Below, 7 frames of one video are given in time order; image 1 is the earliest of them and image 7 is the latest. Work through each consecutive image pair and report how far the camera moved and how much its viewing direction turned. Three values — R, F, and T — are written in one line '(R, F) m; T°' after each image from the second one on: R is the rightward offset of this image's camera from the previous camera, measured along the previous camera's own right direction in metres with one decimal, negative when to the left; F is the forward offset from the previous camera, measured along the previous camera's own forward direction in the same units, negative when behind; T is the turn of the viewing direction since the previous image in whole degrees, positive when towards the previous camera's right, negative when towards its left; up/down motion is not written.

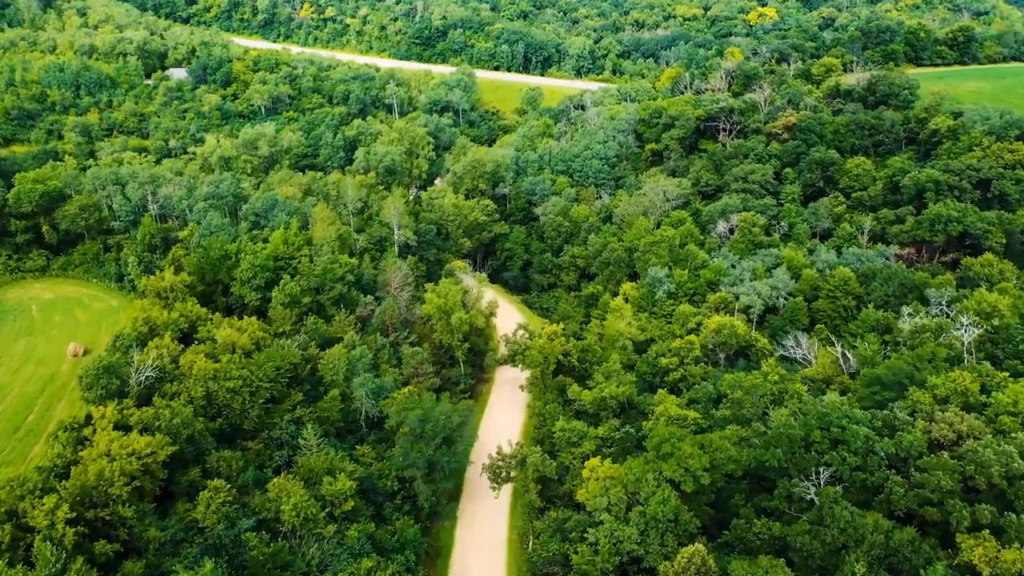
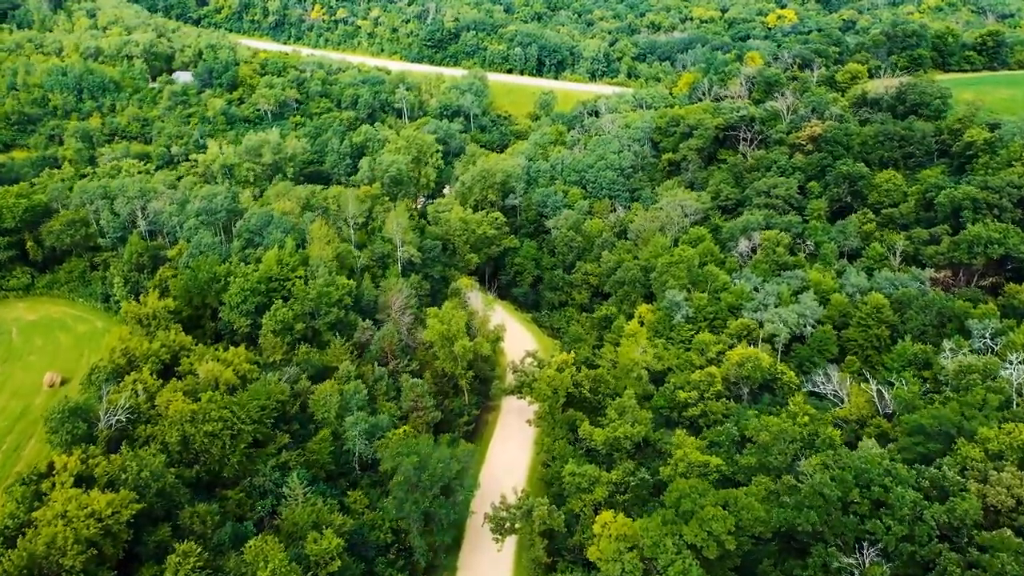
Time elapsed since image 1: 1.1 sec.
(+0.4, +4.3) m; -1°
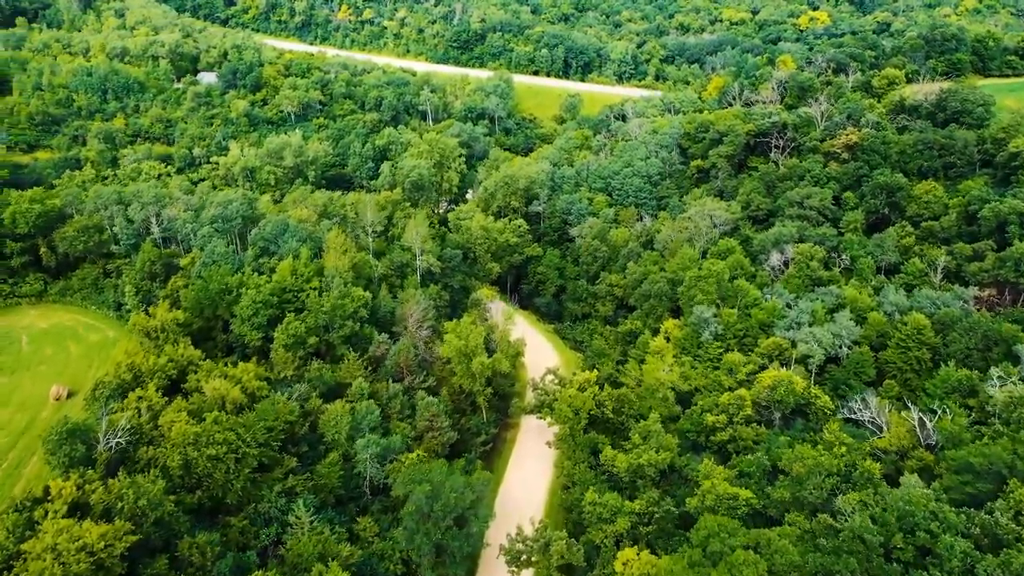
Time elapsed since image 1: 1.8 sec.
(+0.2, +2.4) m; -2°
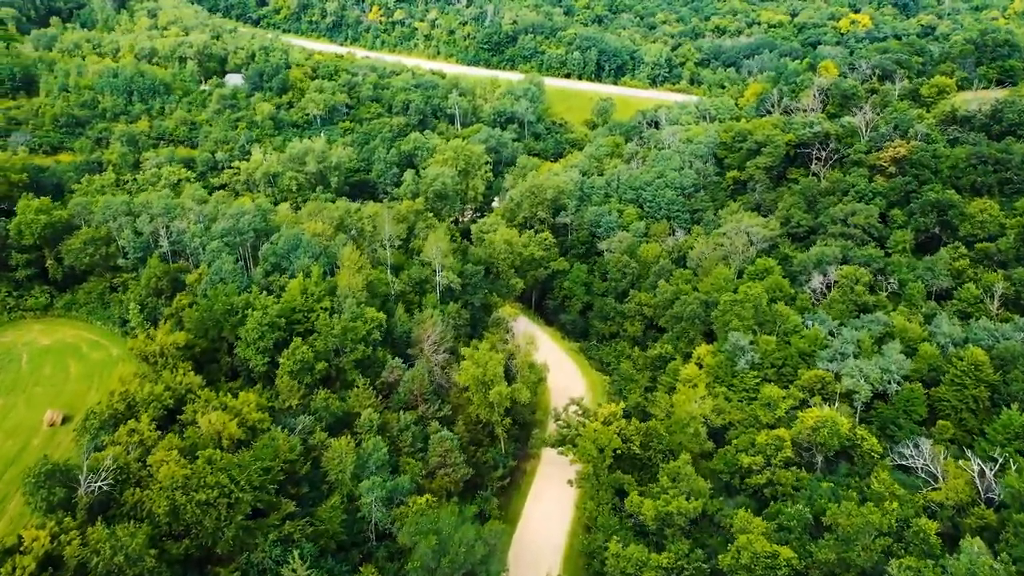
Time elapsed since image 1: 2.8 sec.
(+0.5, +3.8) m; -2°
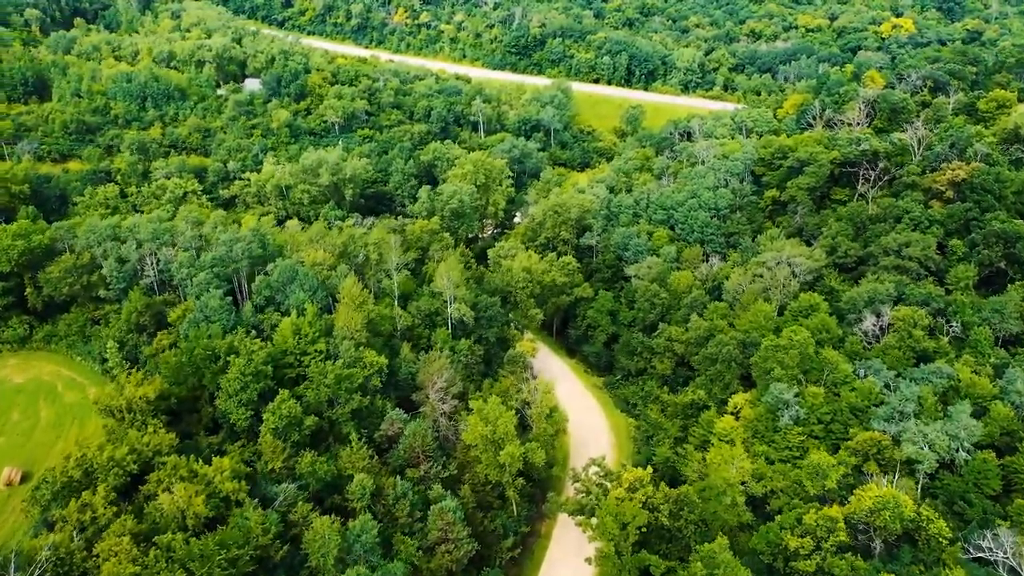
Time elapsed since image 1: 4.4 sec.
(+0.7, +6.3) m; -2°
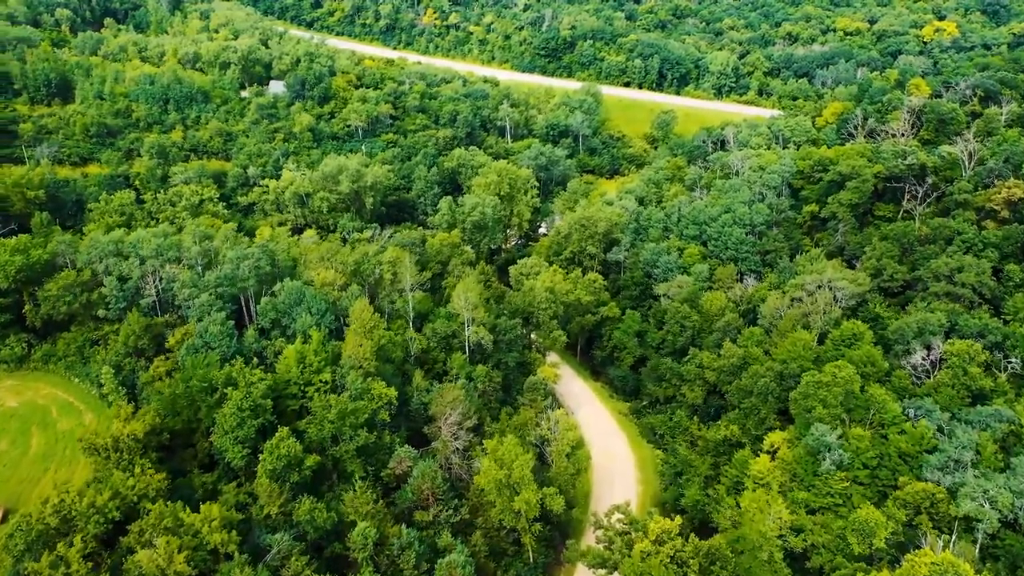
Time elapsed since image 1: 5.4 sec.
(+0.4, +3.9) m; -2°
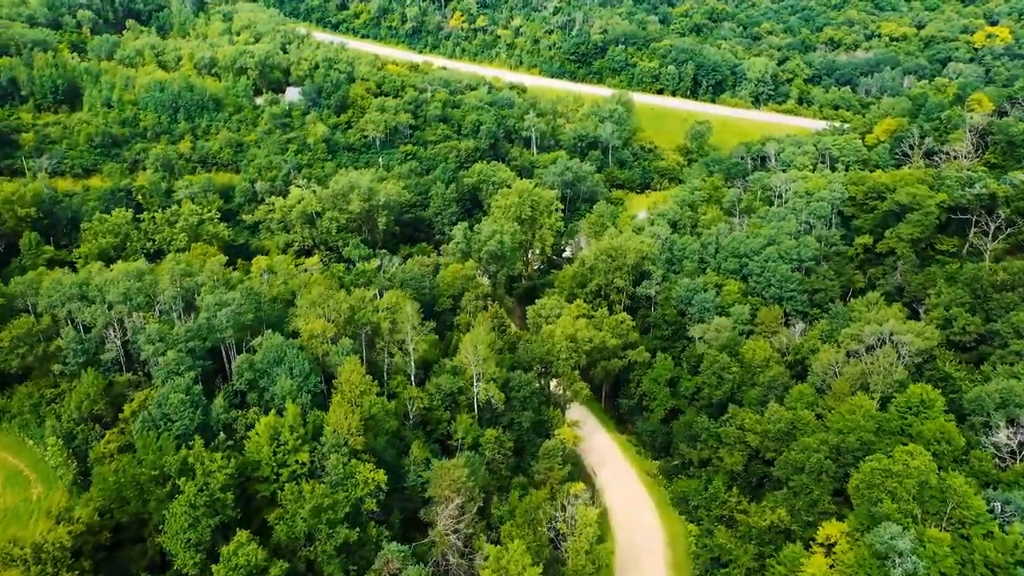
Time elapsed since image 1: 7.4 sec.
(+0.8, +7.7) m; -2°
